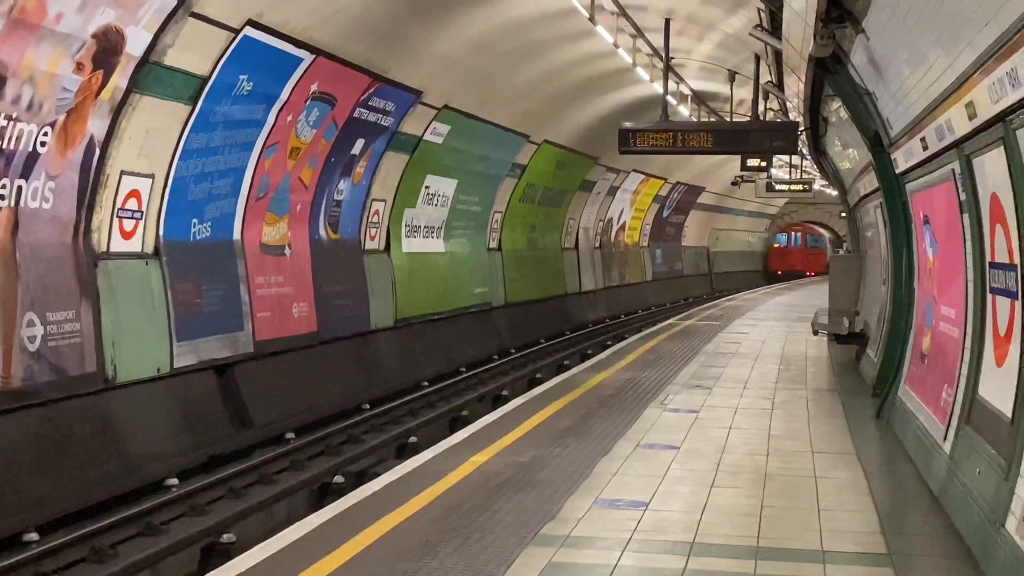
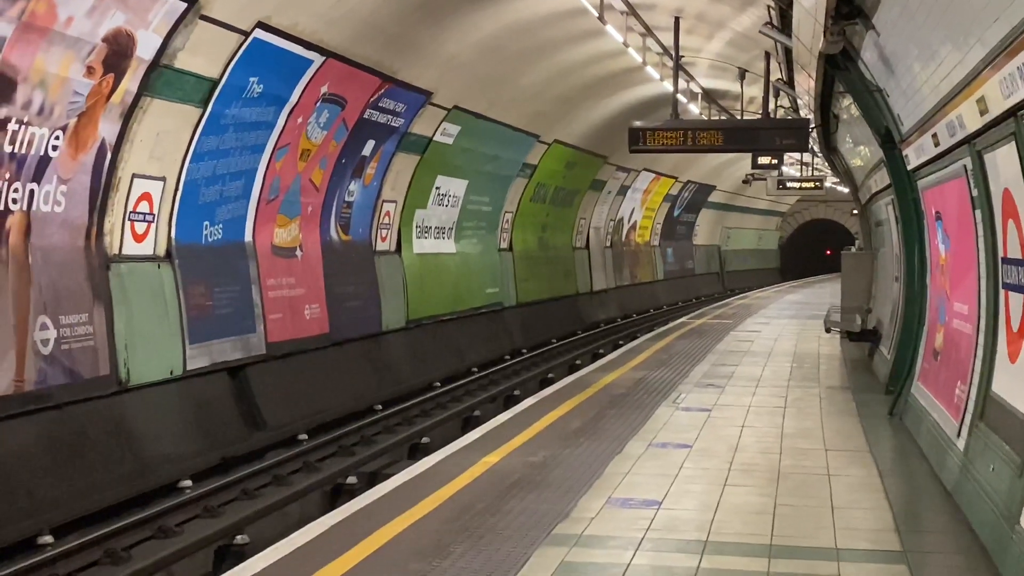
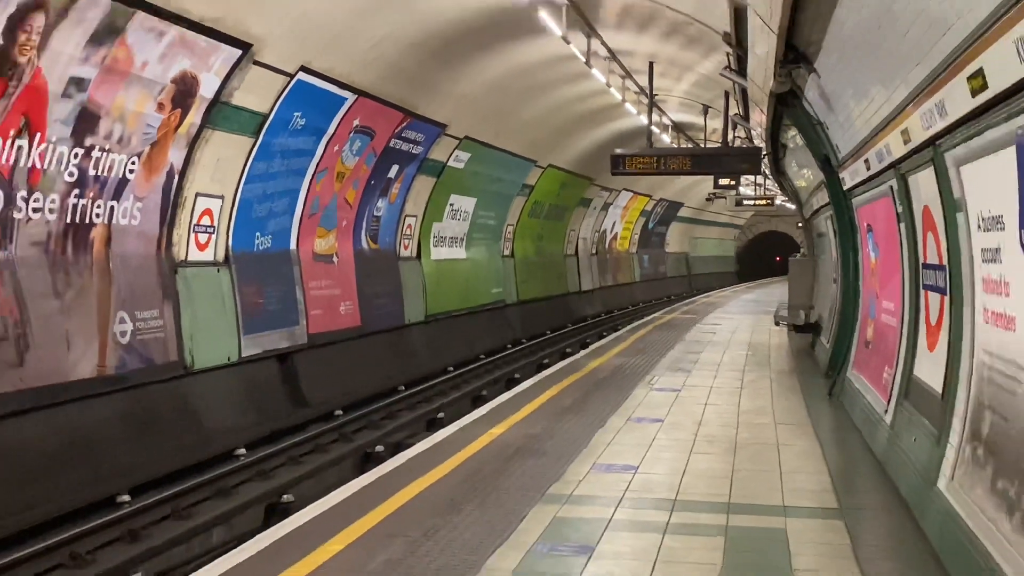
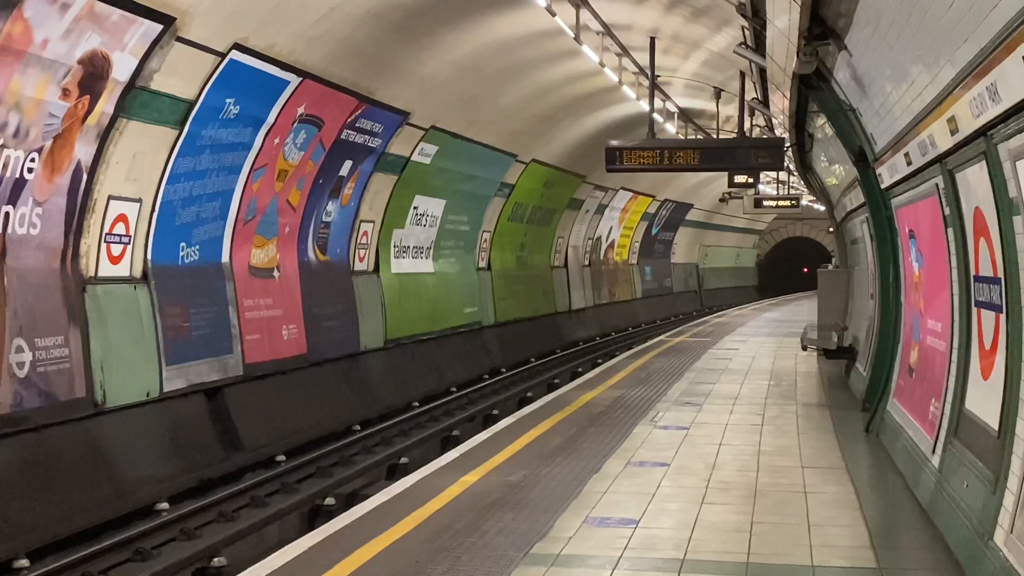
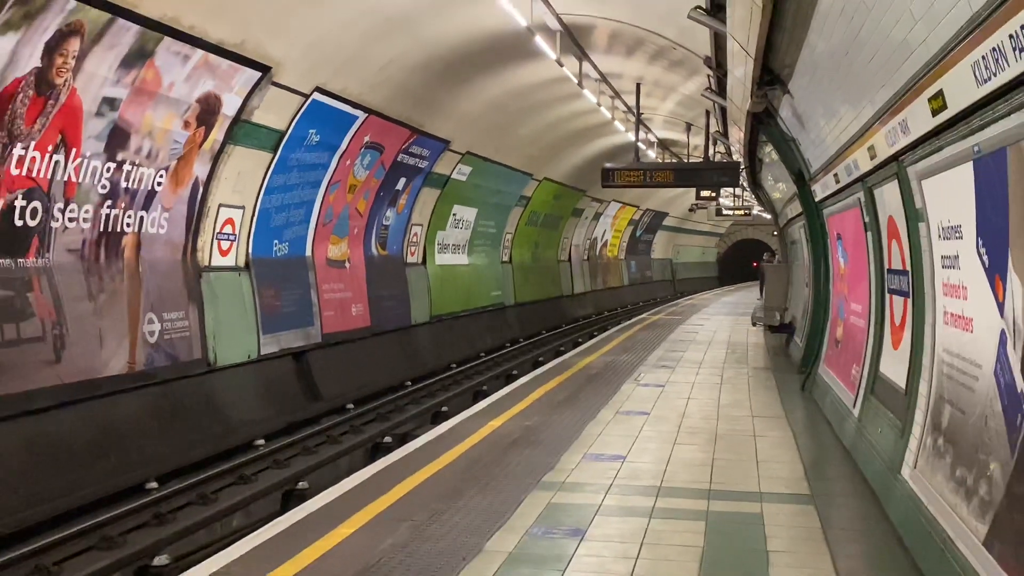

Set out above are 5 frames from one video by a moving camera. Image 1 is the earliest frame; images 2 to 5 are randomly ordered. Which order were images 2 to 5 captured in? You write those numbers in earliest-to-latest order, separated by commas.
4, 2, 3, 5
